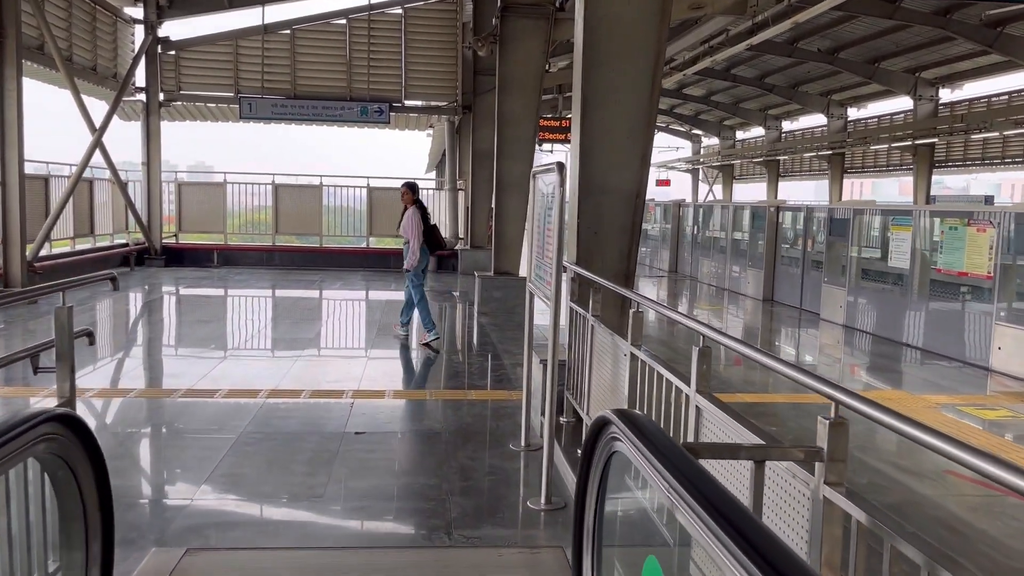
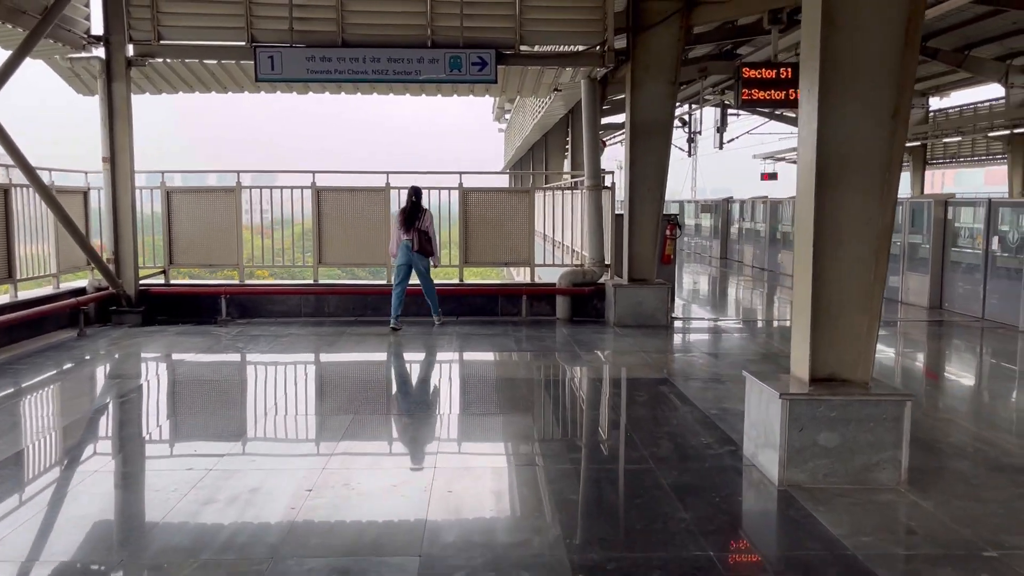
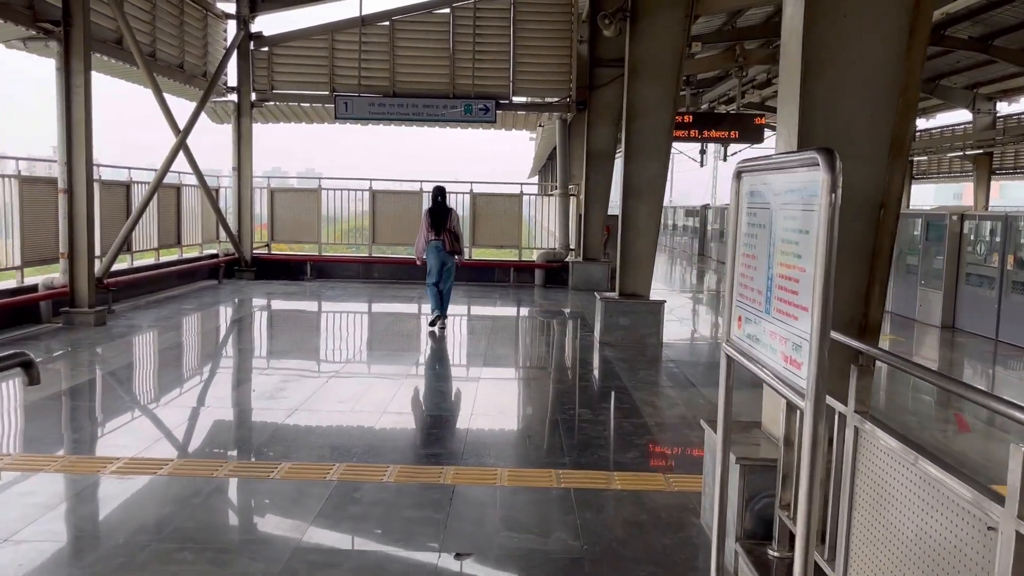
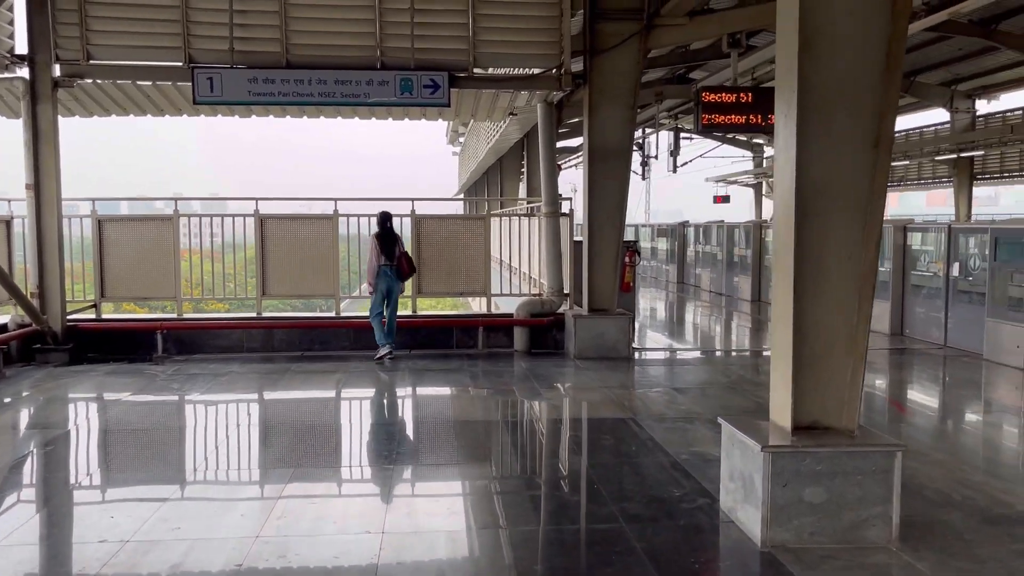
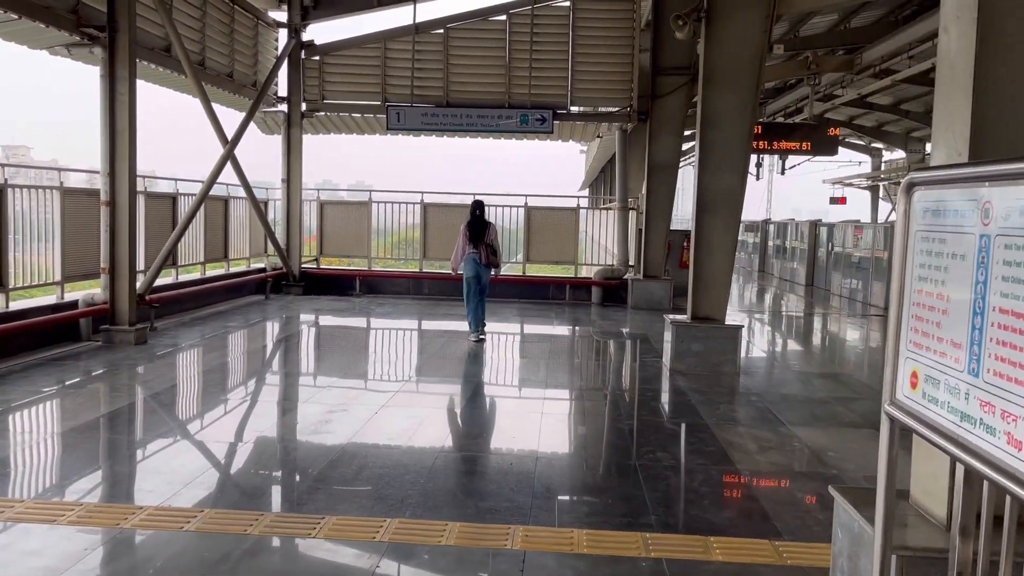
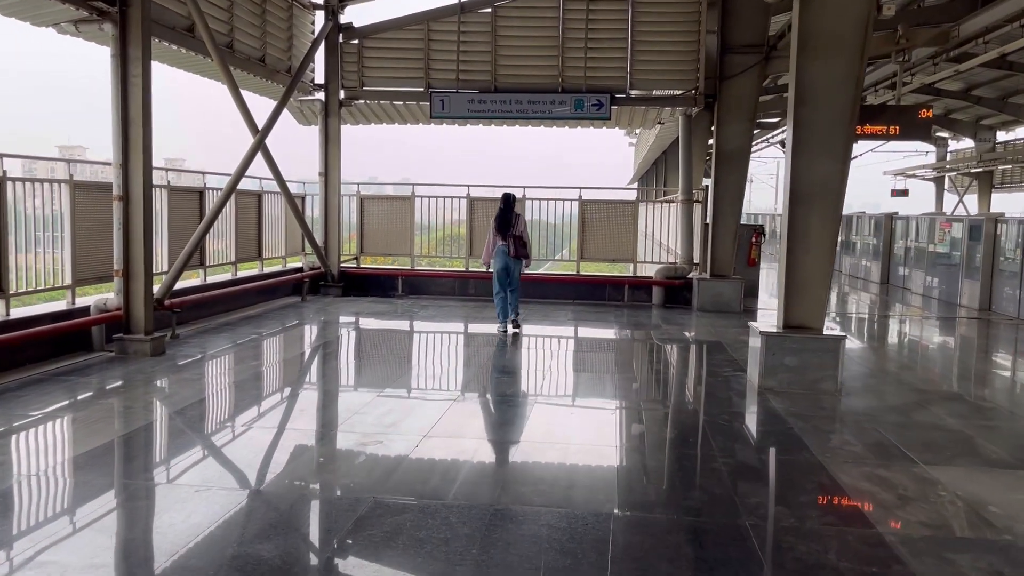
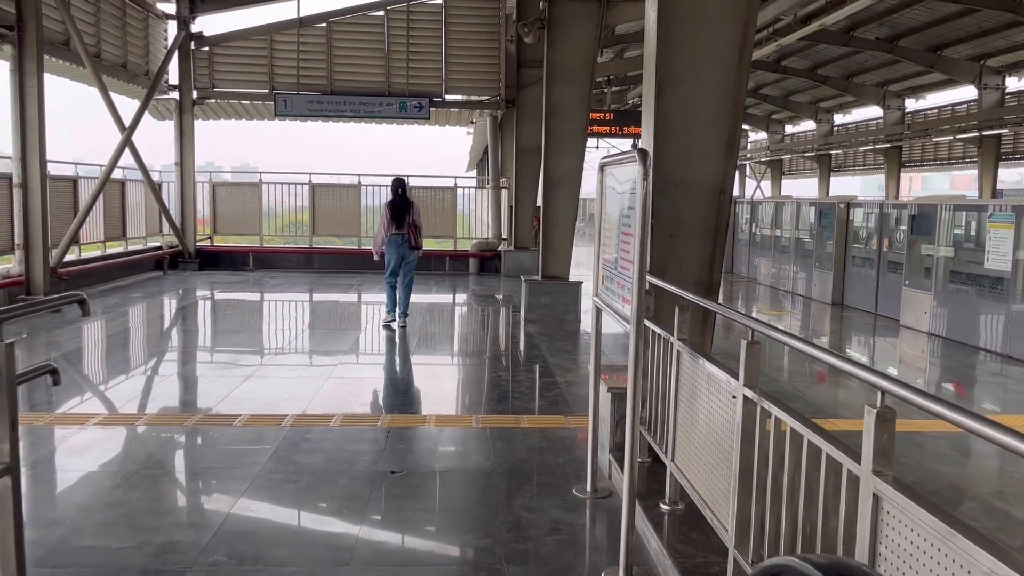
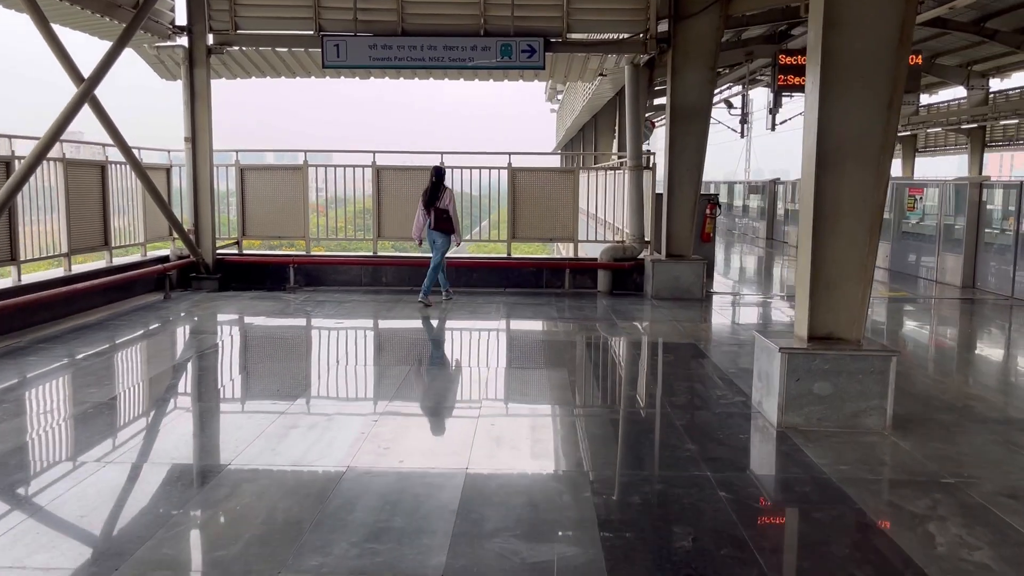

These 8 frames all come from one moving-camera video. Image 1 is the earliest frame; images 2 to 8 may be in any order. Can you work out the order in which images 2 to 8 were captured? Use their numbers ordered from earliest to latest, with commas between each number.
7, 3, 5, 6, 8, 2, 4
